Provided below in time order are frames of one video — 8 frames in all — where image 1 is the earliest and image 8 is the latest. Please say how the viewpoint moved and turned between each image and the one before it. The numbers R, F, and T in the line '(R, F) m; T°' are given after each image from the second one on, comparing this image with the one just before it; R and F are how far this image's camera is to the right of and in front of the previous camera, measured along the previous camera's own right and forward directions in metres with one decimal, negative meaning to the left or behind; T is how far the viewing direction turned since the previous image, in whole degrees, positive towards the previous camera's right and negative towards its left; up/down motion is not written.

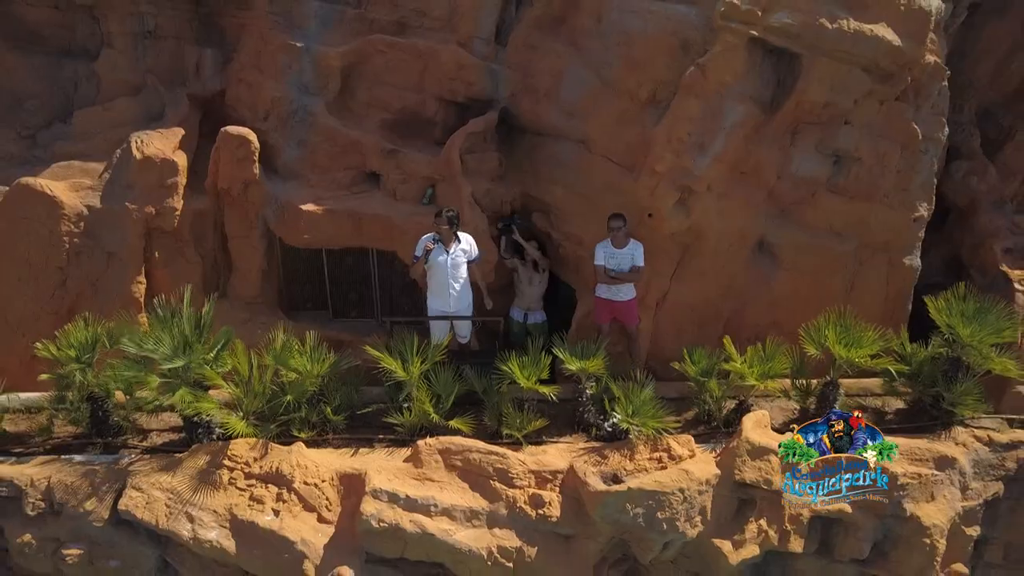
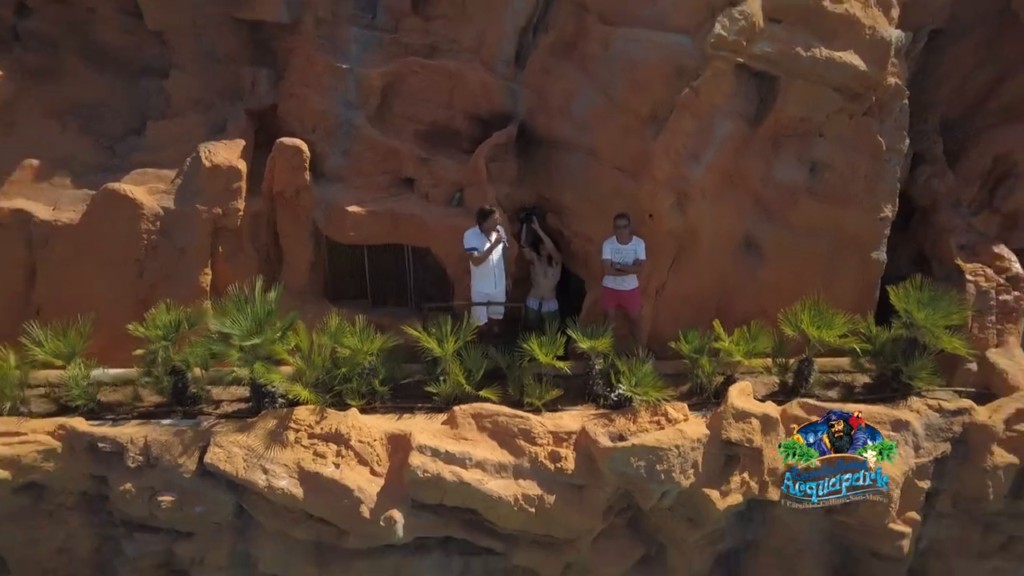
(-0.1, -0.8) m; 0°
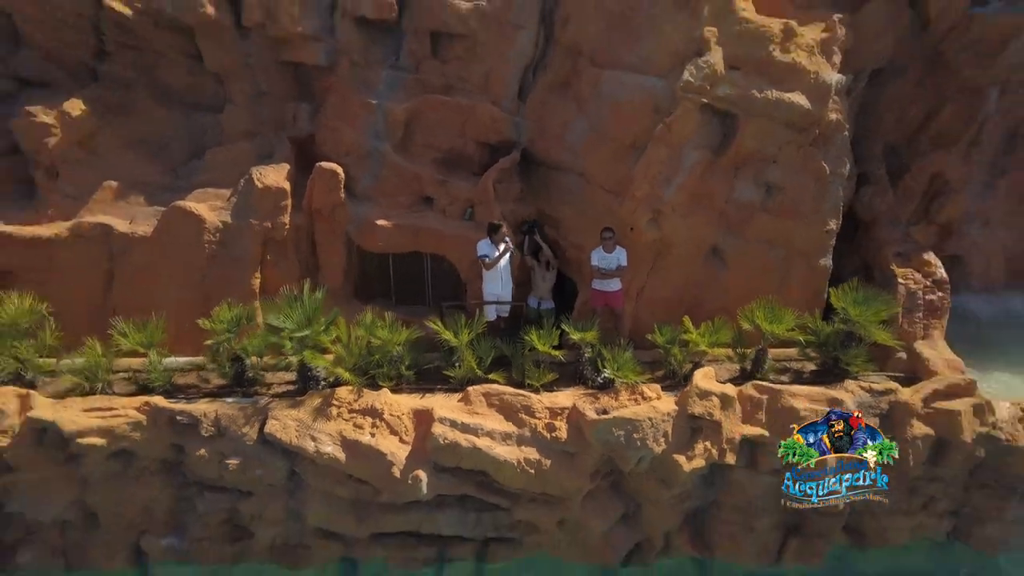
(0.0, -1.1) m; 0°
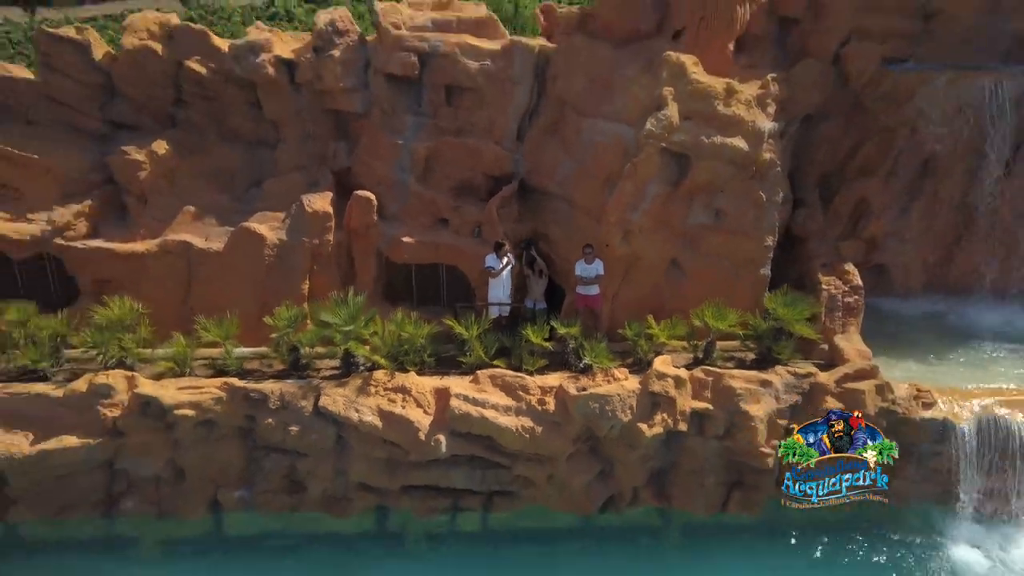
(0.0, -1.7) m; 0°
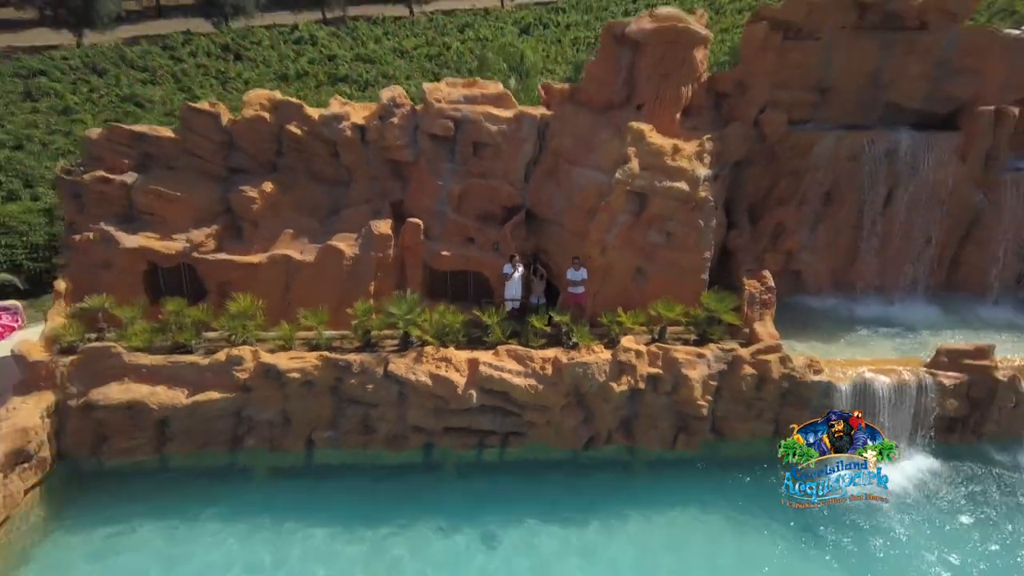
(-0.1, -3.4) m; 0°
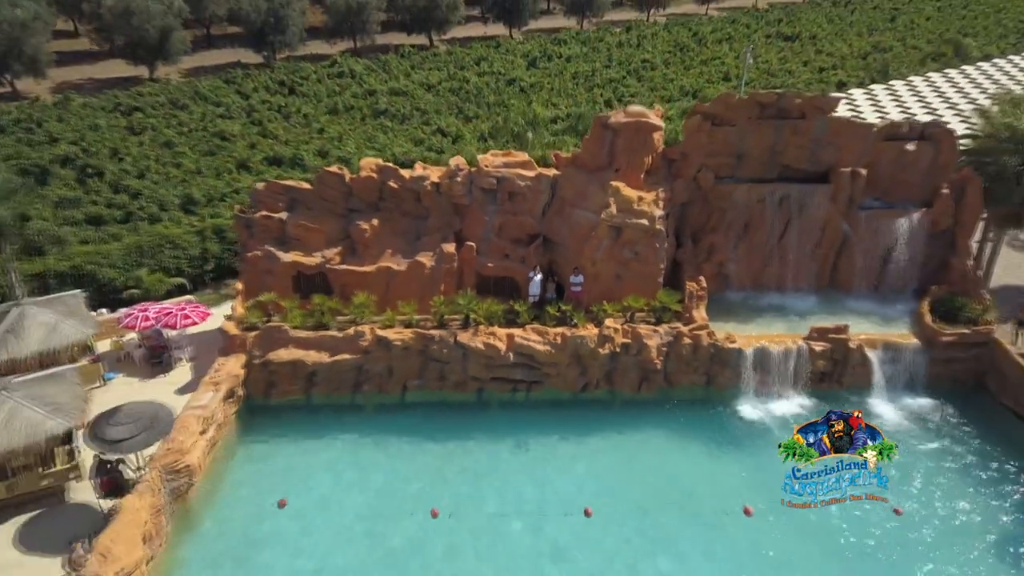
(-0.5, -6.5) m; 0°
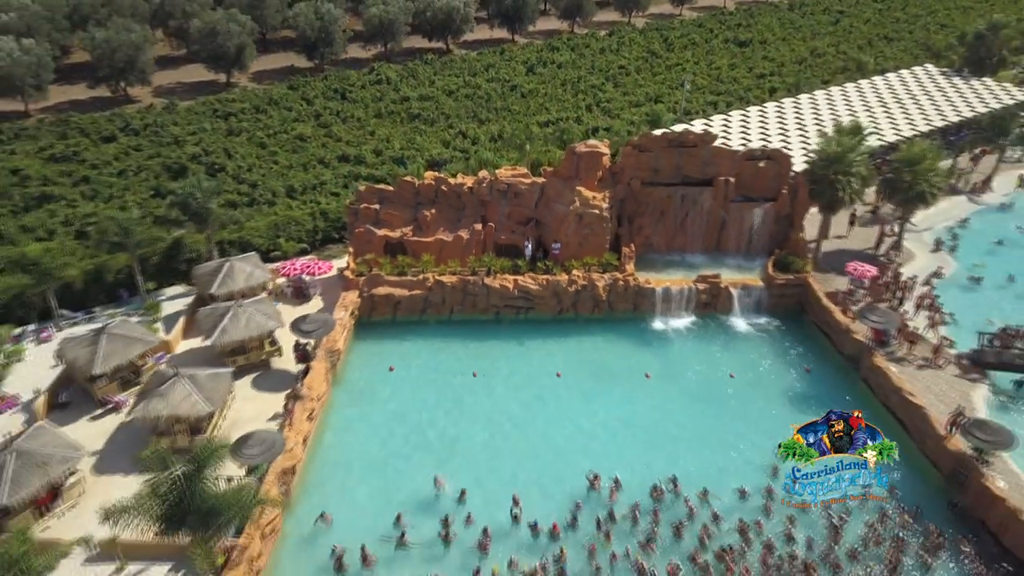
(-0.2, -12.1) m; 0°
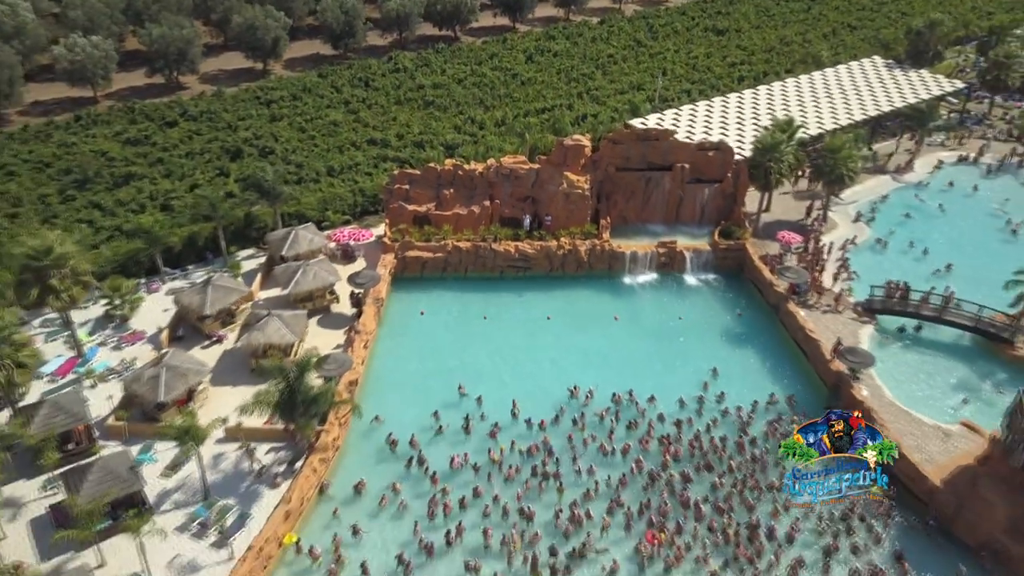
(0.0, -8.5) m; 0°
